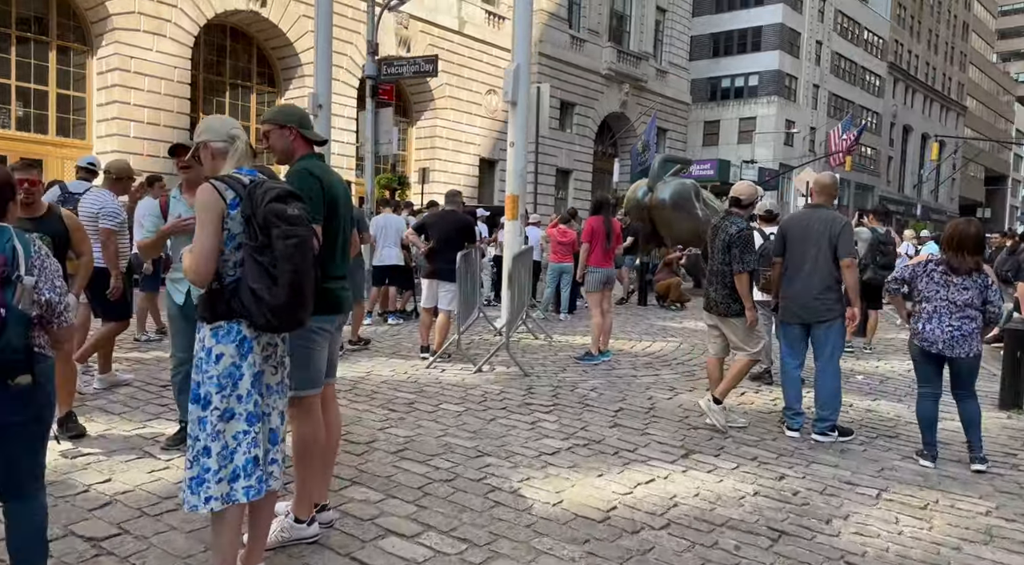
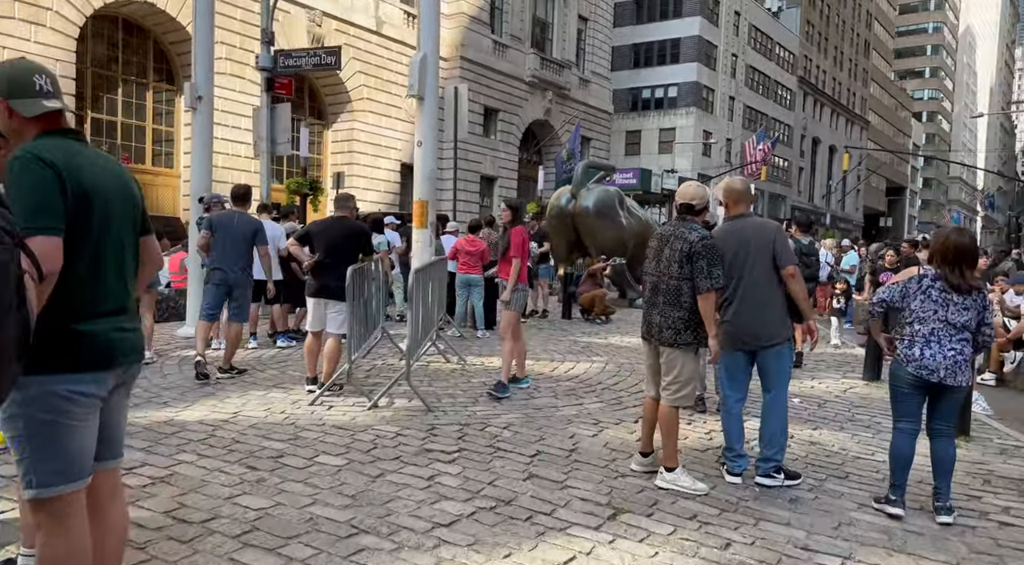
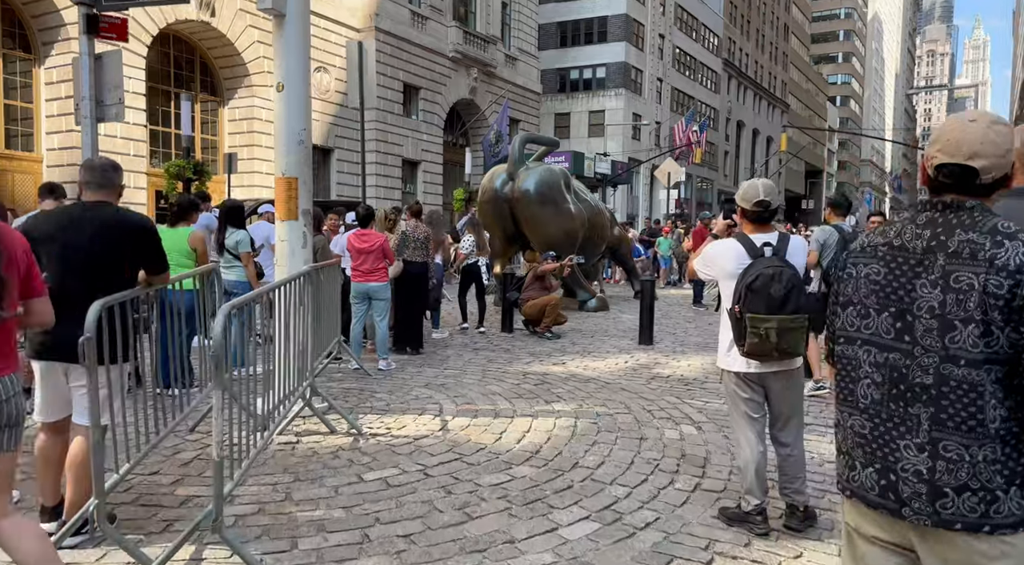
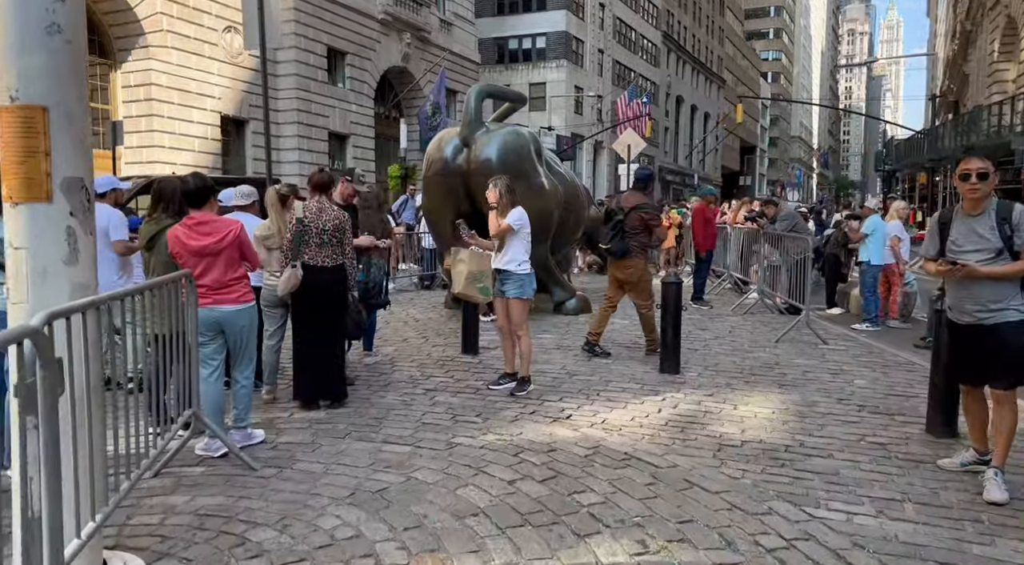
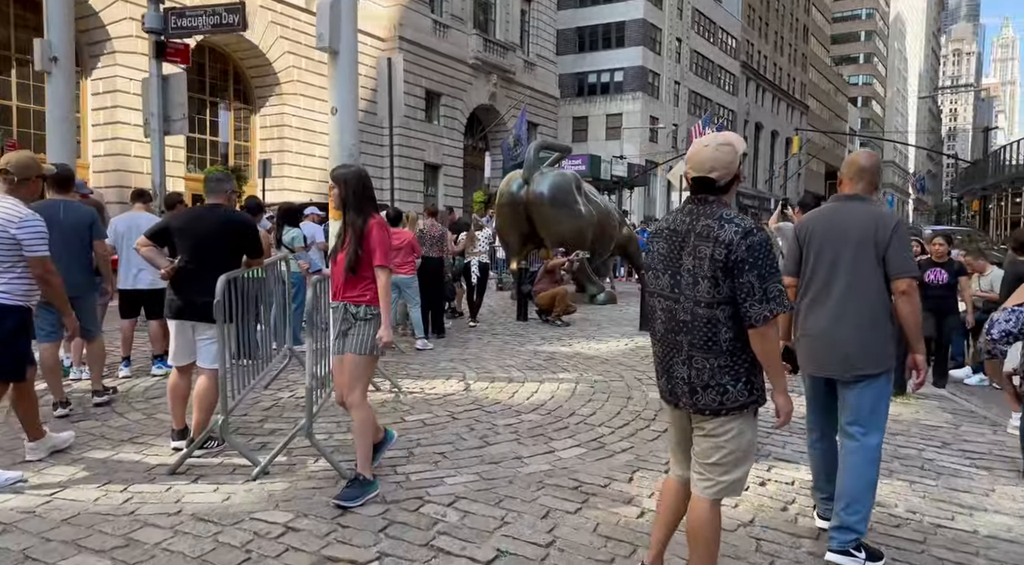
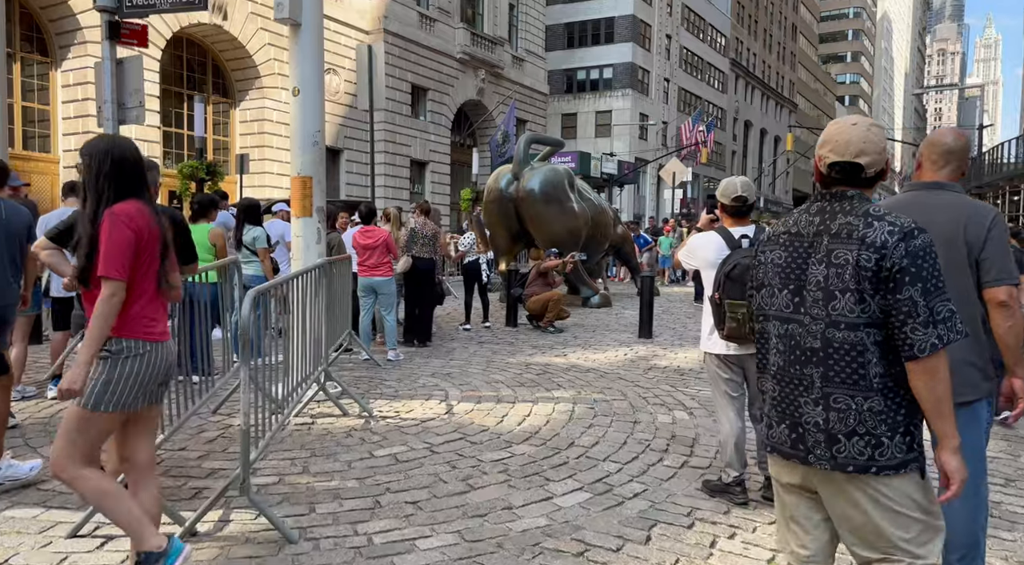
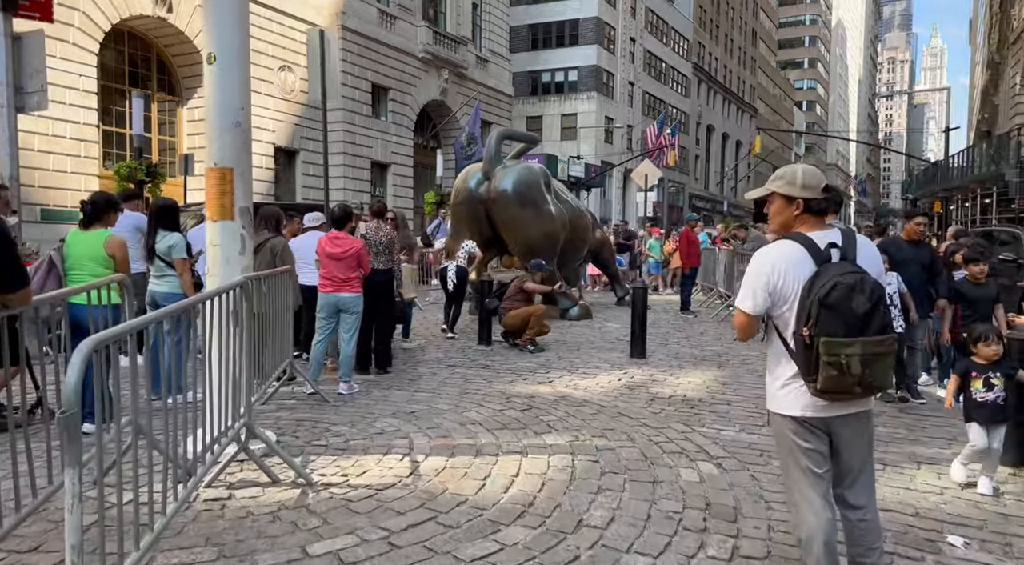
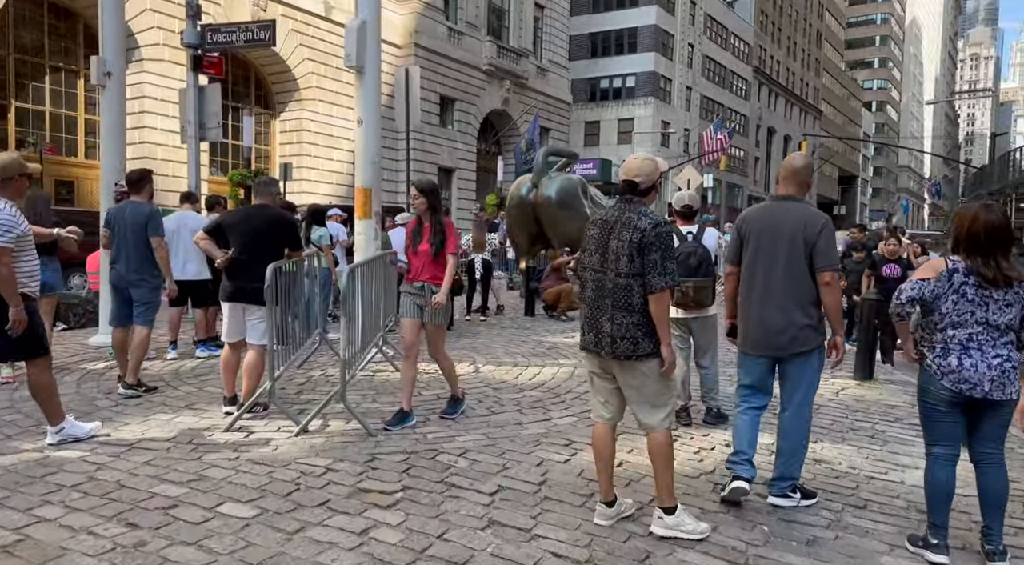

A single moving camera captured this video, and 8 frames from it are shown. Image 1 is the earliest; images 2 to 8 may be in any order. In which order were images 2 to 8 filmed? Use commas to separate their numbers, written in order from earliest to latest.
2, 8, 5, 6, 3, 7, 4
